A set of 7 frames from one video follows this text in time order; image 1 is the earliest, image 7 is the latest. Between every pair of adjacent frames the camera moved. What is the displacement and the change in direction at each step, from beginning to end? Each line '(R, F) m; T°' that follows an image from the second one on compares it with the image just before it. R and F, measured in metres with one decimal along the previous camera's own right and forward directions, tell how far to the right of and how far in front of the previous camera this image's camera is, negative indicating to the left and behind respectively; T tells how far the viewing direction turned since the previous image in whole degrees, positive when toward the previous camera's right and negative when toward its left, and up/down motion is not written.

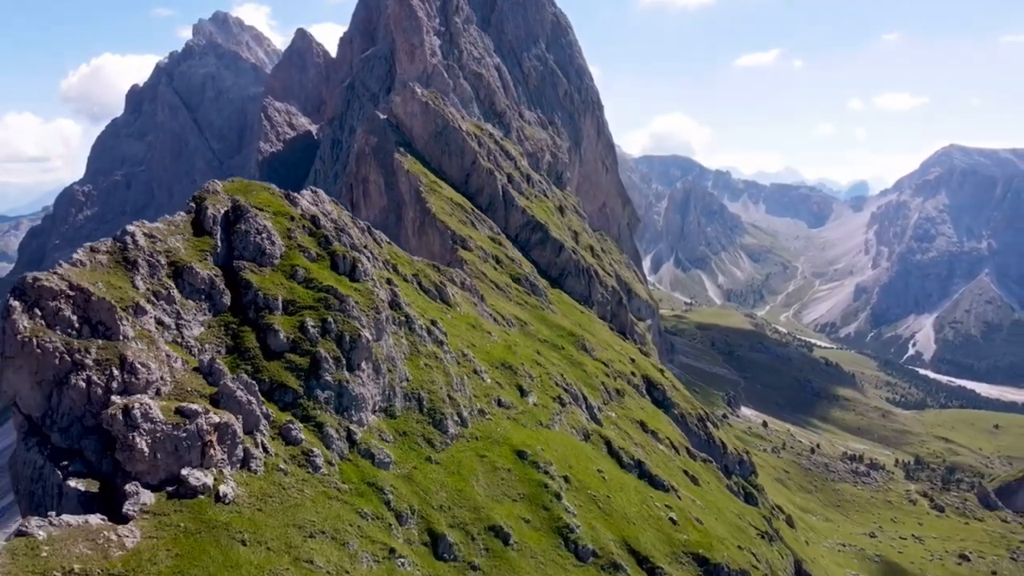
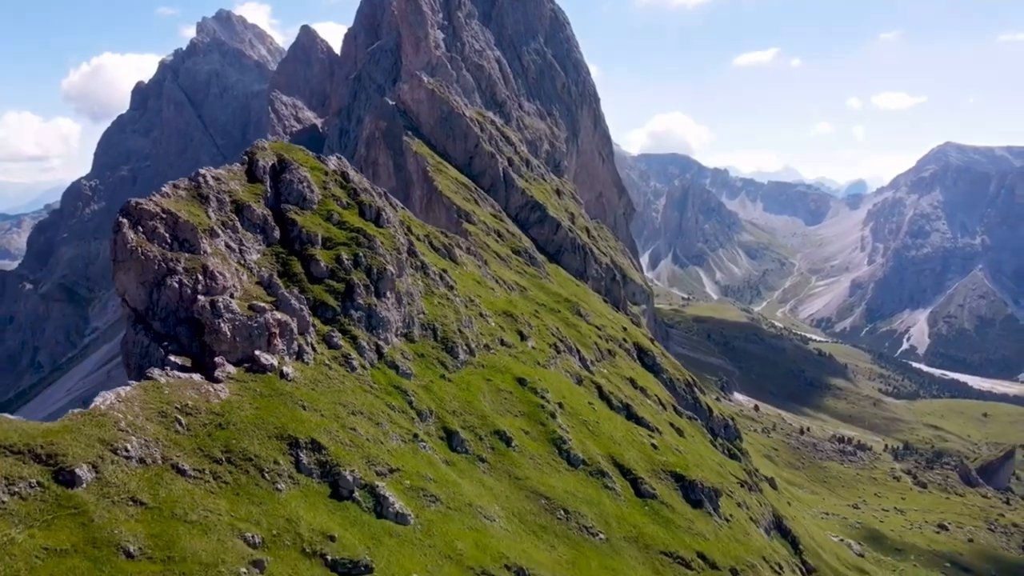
(-0.3, -16.8) m; 0°
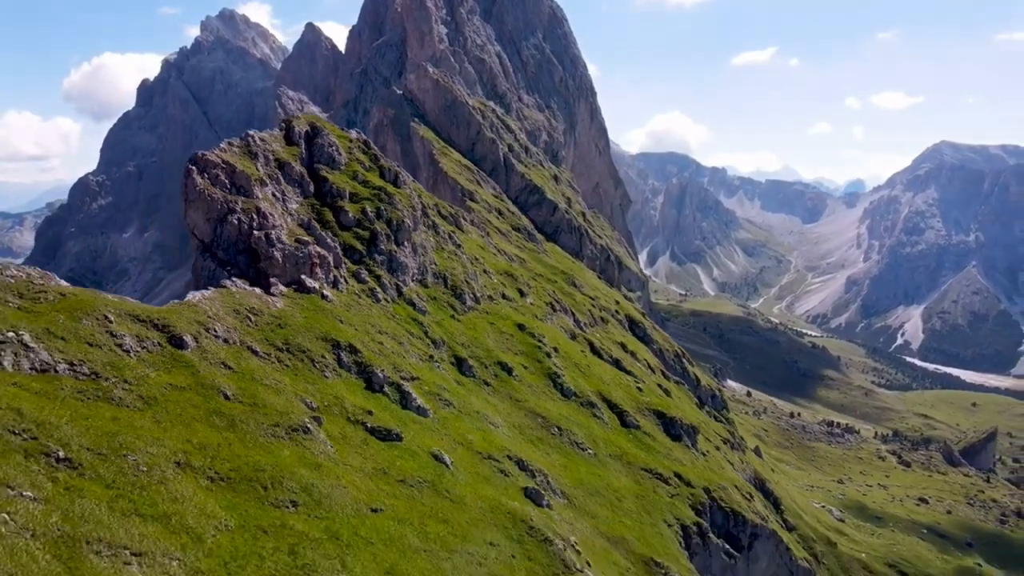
(-0.2, -16.7) m; 0°
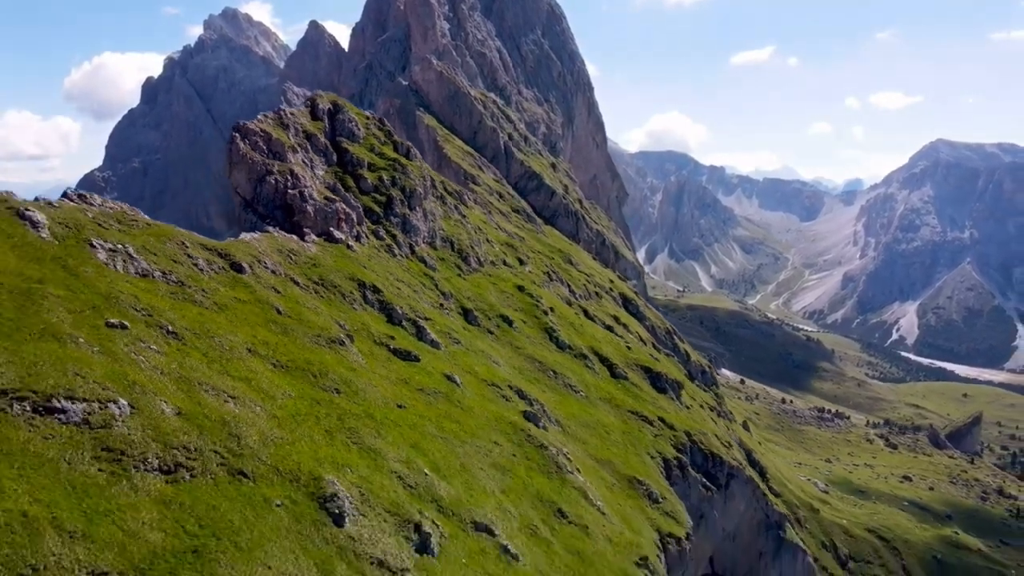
(-0.2, -14.7) m; 0°
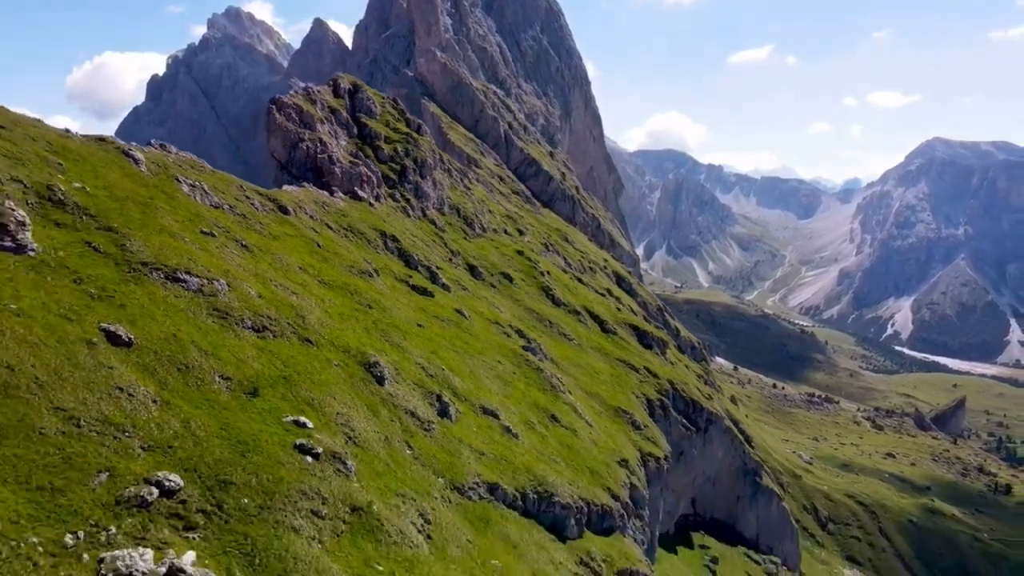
(-0.2, -16.6) m; 0°
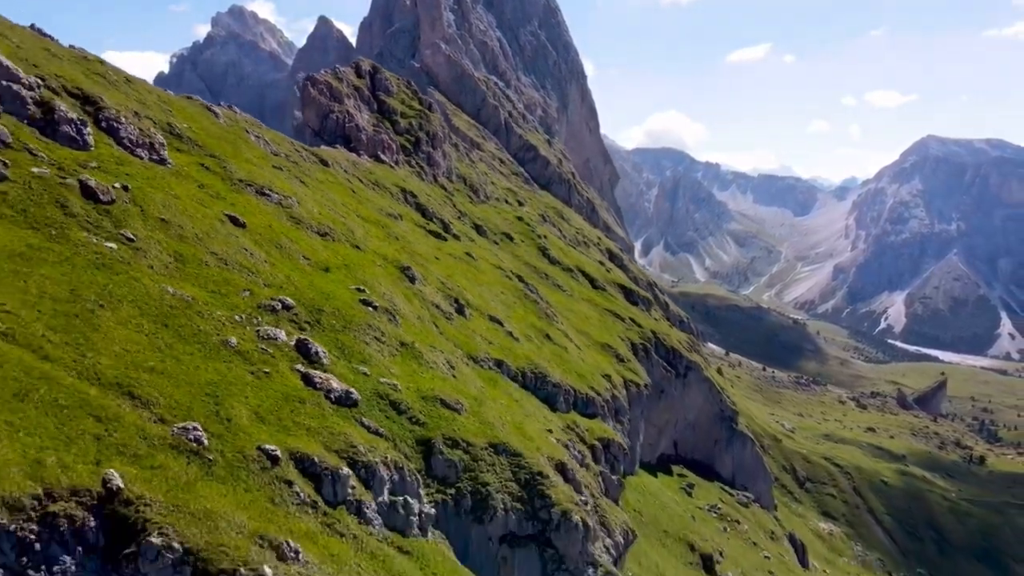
(-0.4, -20.9) m; 0°
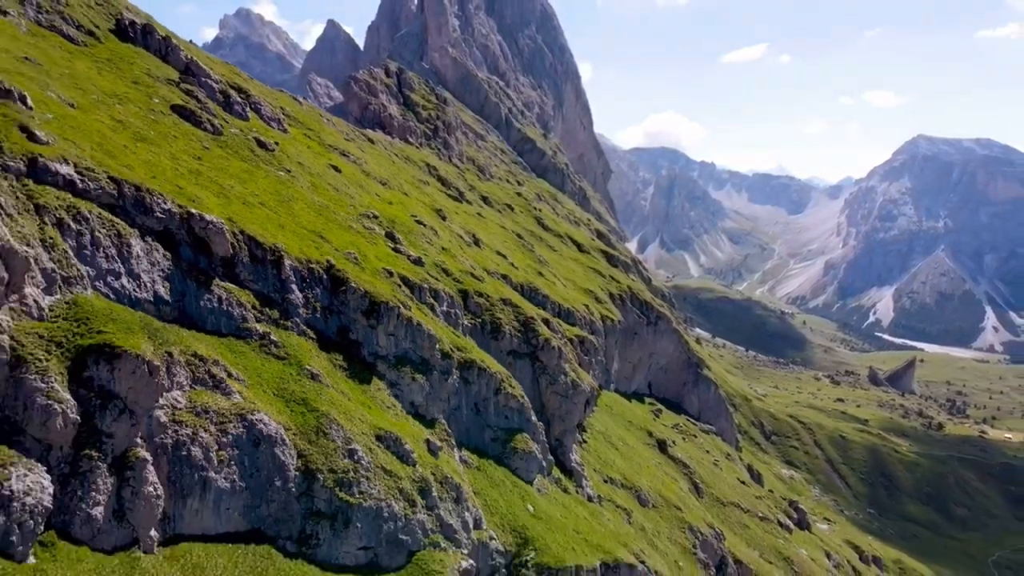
(-0.5, -38.8) m; 0°
